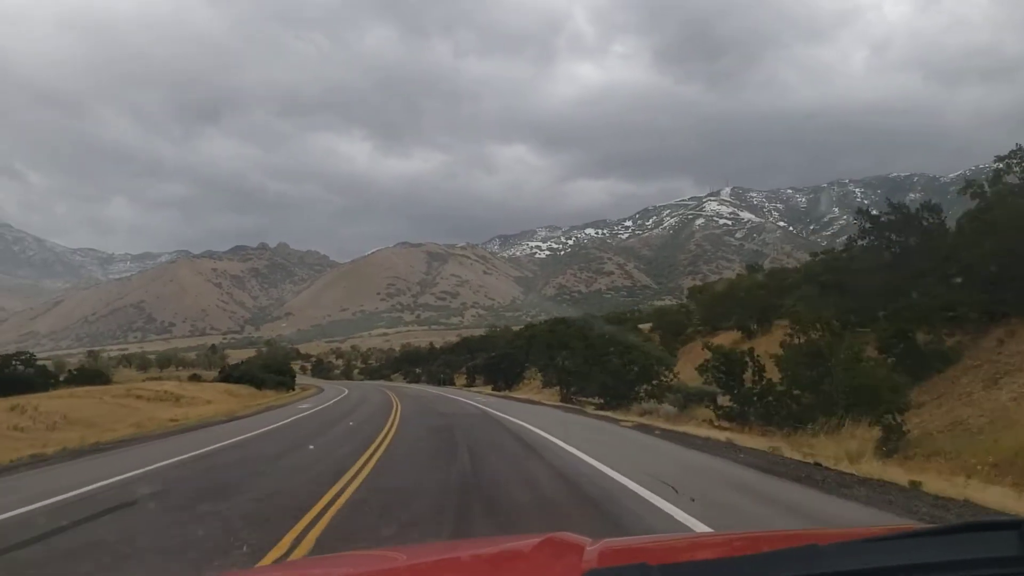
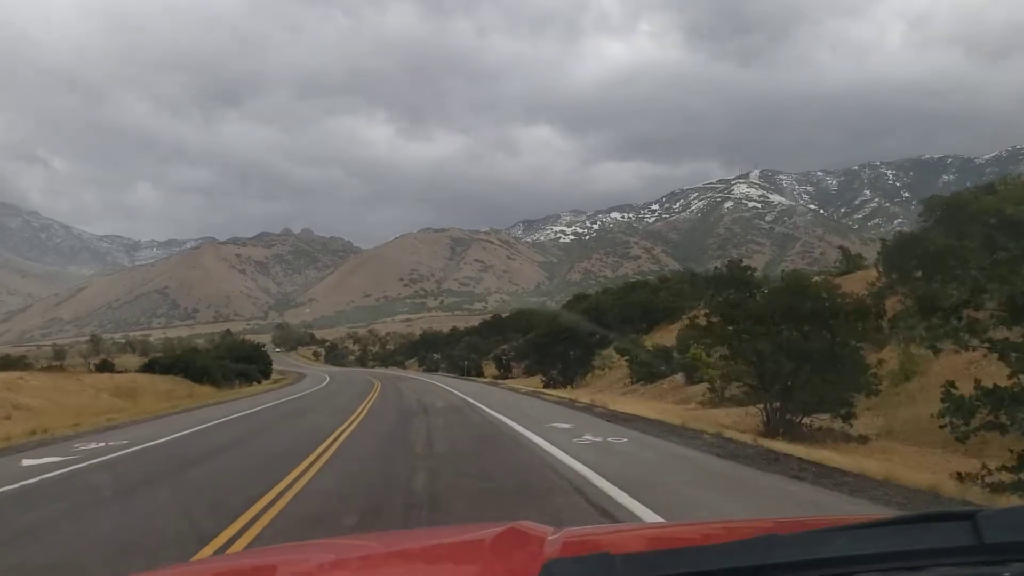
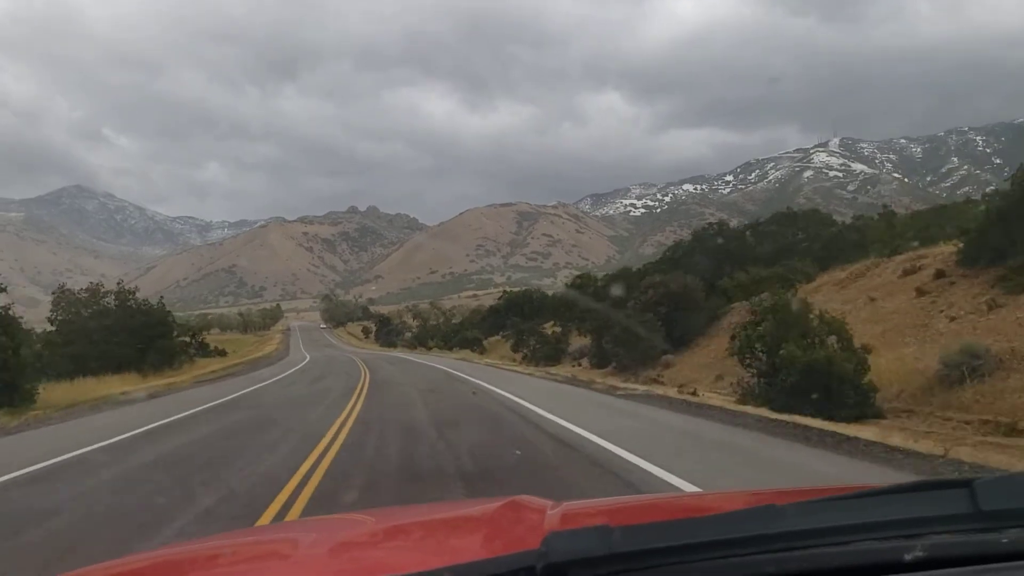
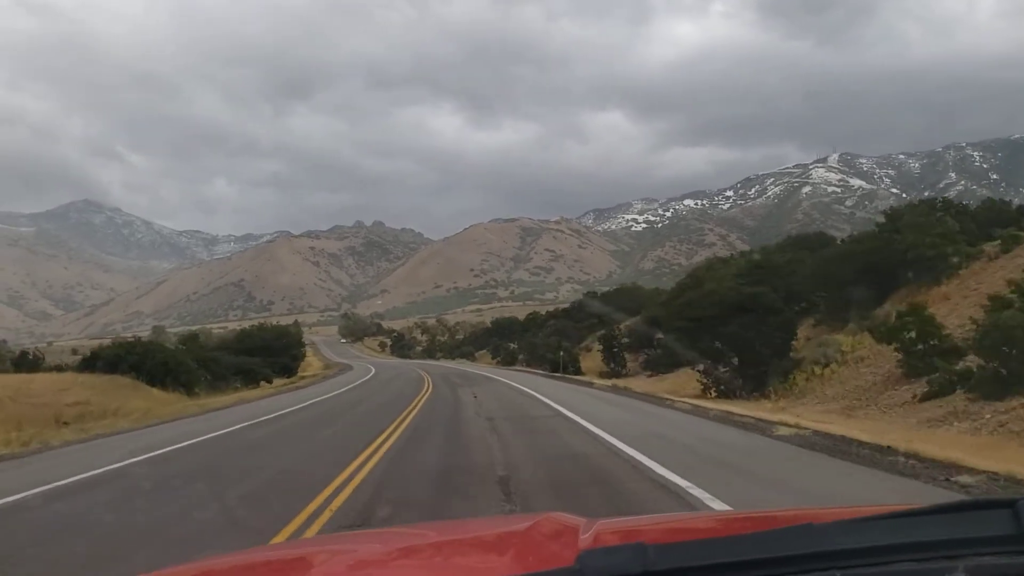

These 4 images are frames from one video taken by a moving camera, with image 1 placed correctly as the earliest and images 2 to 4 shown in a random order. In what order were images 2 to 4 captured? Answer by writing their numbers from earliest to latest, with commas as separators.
2, 4, 3
